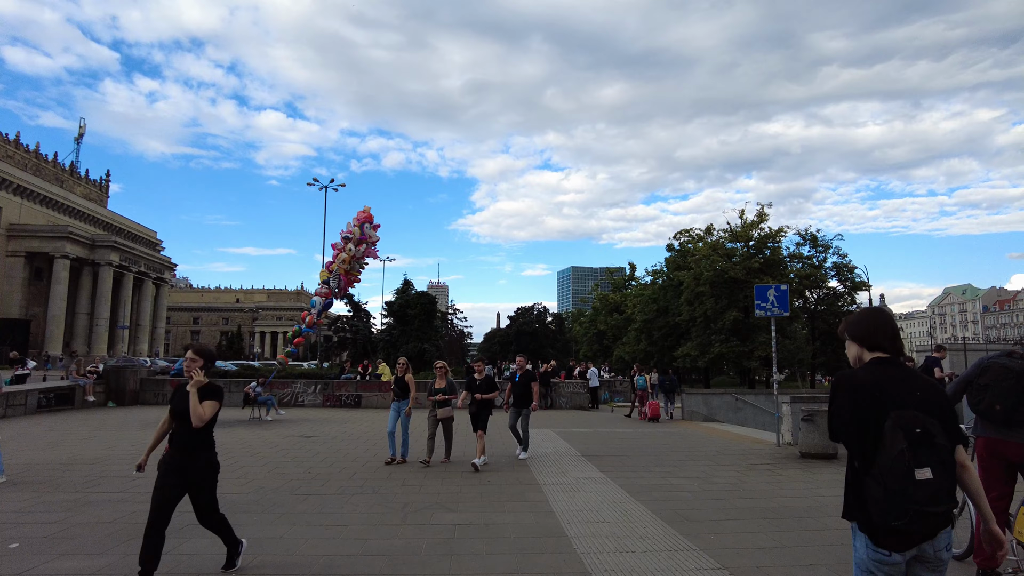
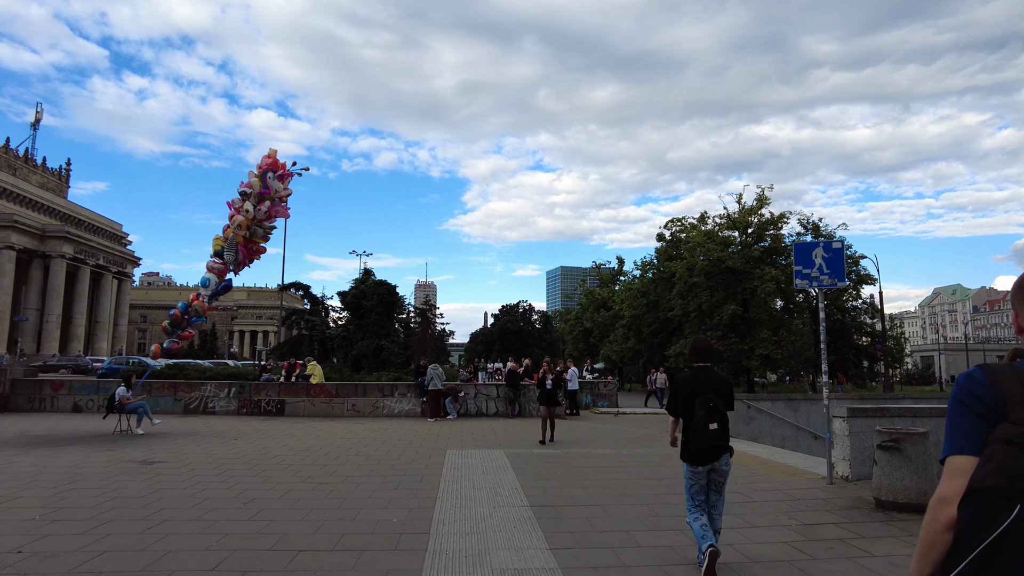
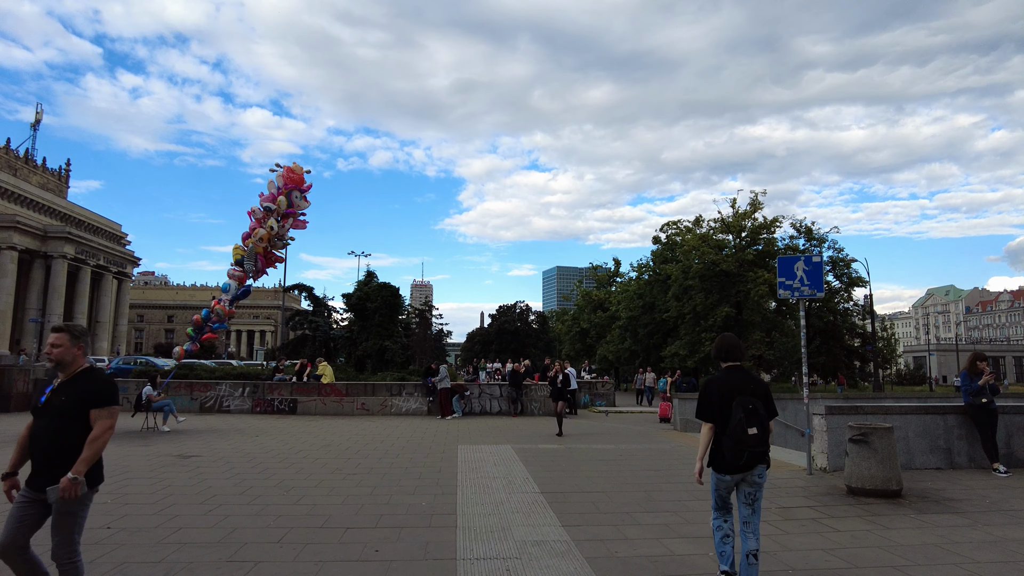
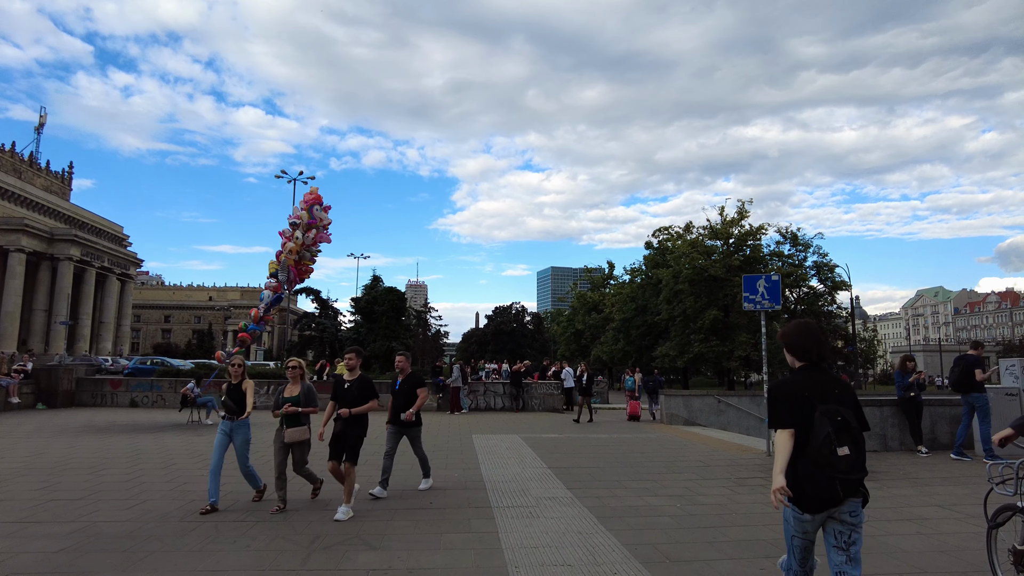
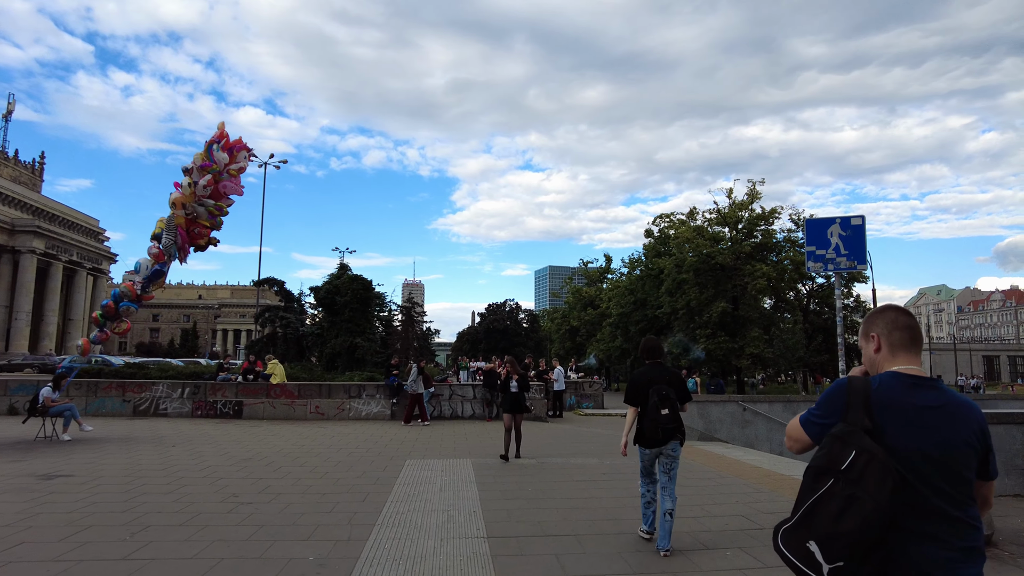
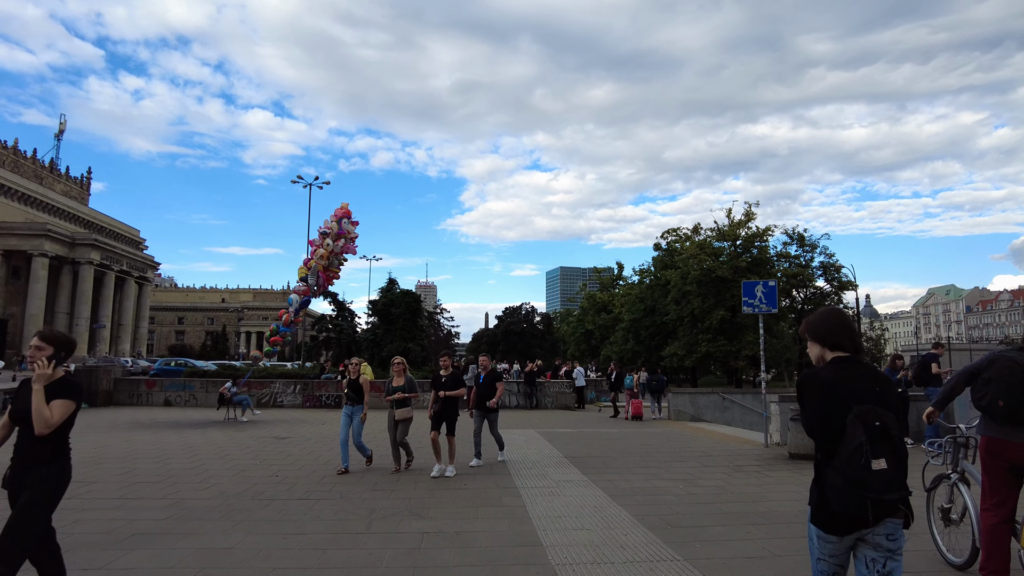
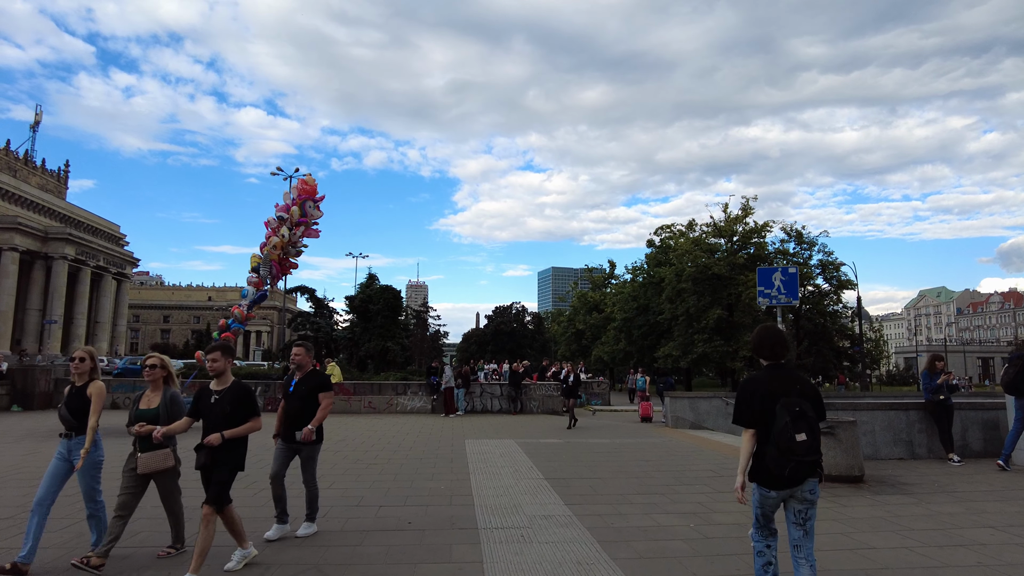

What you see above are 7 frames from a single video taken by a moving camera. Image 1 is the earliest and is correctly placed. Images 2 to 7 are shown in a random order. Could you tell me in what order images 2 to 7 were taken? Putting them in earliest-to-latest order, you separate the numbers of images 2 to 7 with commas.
6, 4, 7, 3, 2, 5
